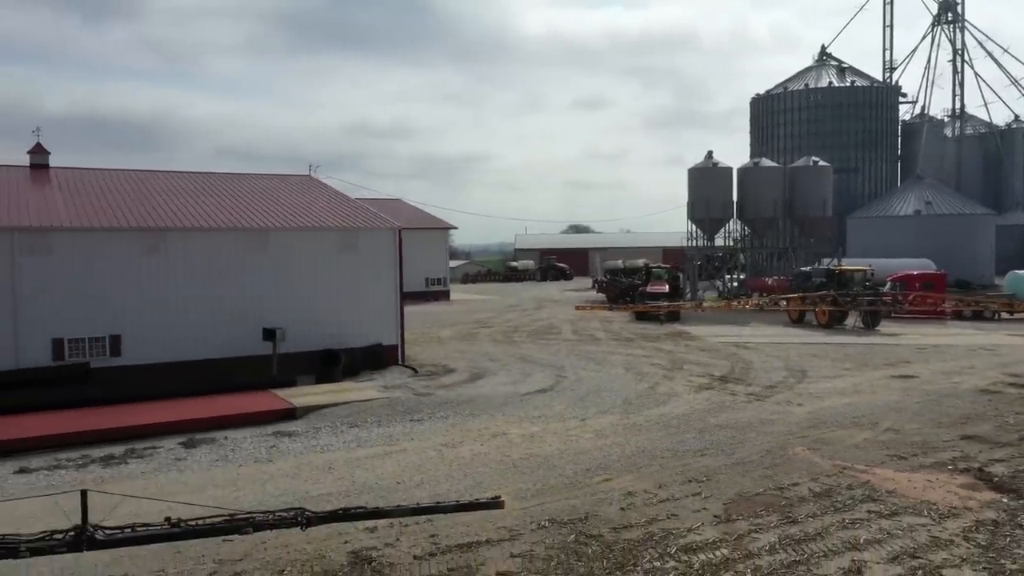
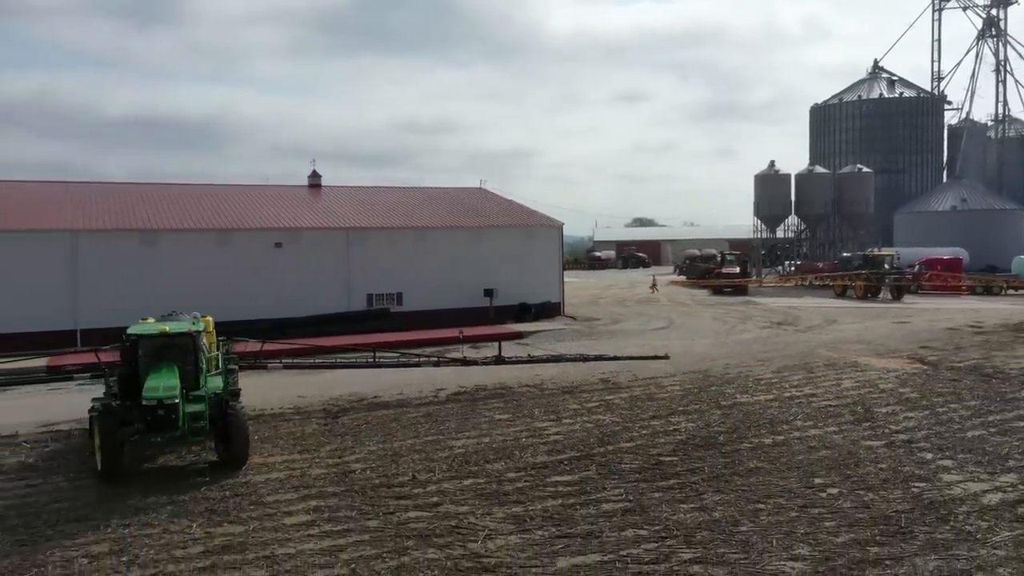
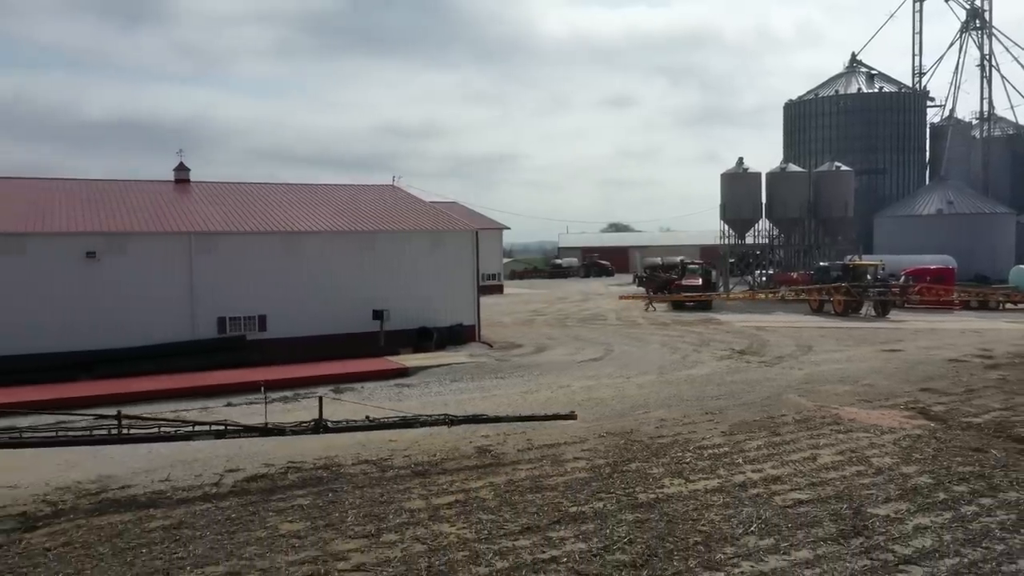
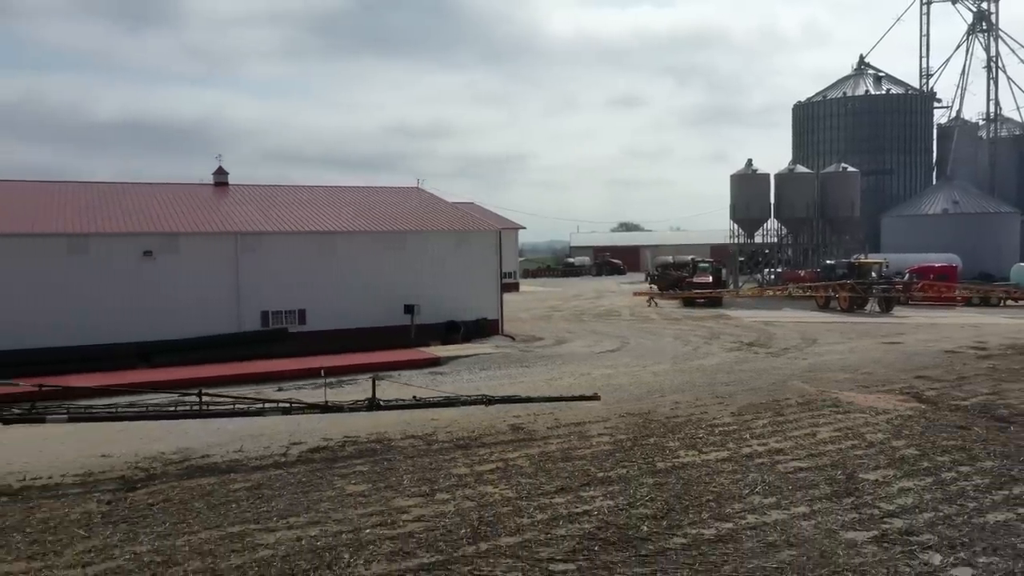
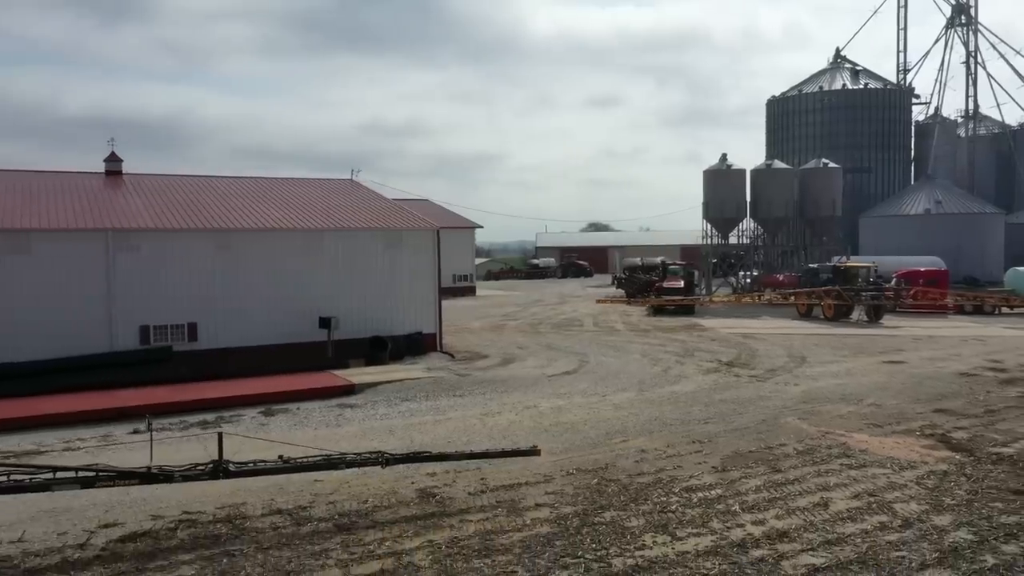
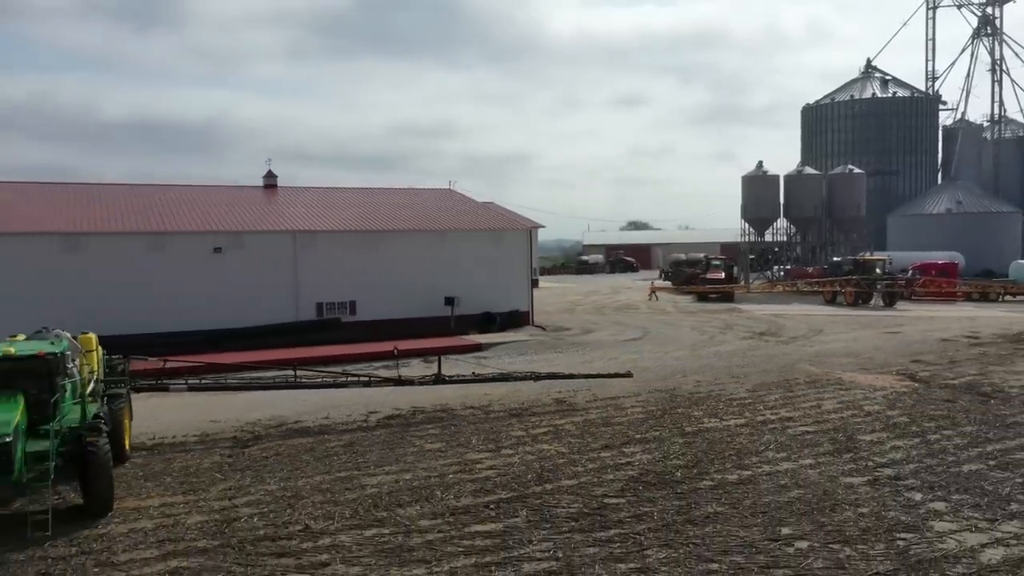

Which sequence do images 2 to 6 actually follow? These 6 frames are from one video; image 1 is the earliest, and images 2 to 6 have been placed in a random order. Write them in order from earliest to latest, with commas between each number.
5, 3, 4, 6, 2
